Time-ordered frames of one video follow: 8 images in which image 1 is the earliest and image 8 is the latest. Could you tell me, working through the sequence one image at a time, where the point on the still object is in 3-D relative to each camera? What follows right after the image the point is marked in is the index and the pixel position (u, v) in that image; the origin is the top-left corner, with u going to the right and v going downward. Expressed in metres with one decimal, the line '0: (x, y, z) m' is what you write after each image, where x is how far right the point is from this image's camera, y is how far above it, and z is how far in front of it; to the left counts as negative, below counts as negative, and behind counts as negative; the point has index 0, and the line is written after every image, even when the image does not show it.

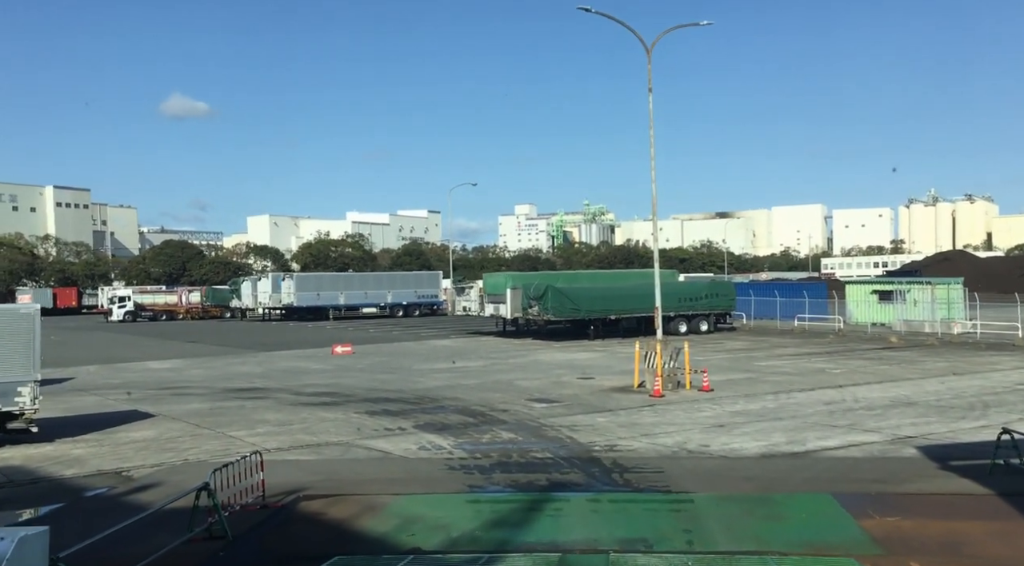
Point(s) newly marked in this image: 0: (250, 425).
0: (-5.1, -2.7, +19.8) m
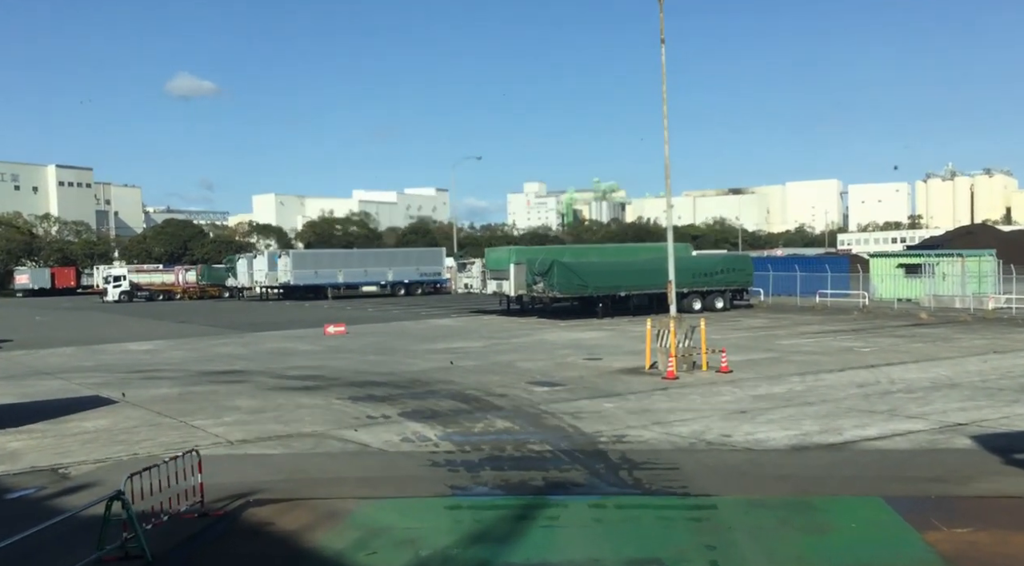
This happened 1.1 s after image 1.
0: (-5.1, -2.3, +17.8) m
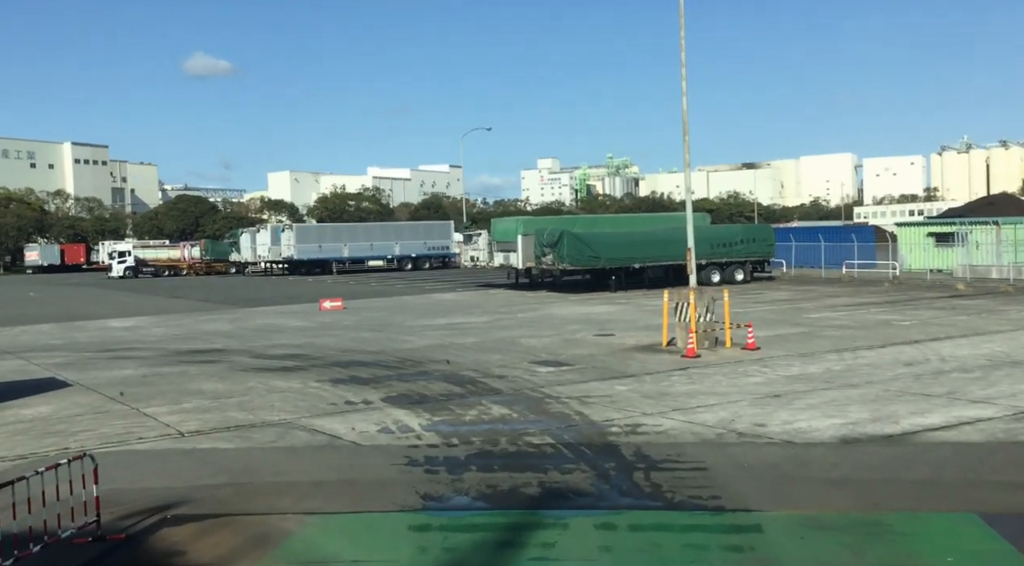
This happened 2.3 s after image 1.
0: (-5.1, -1.8, +15.7) m
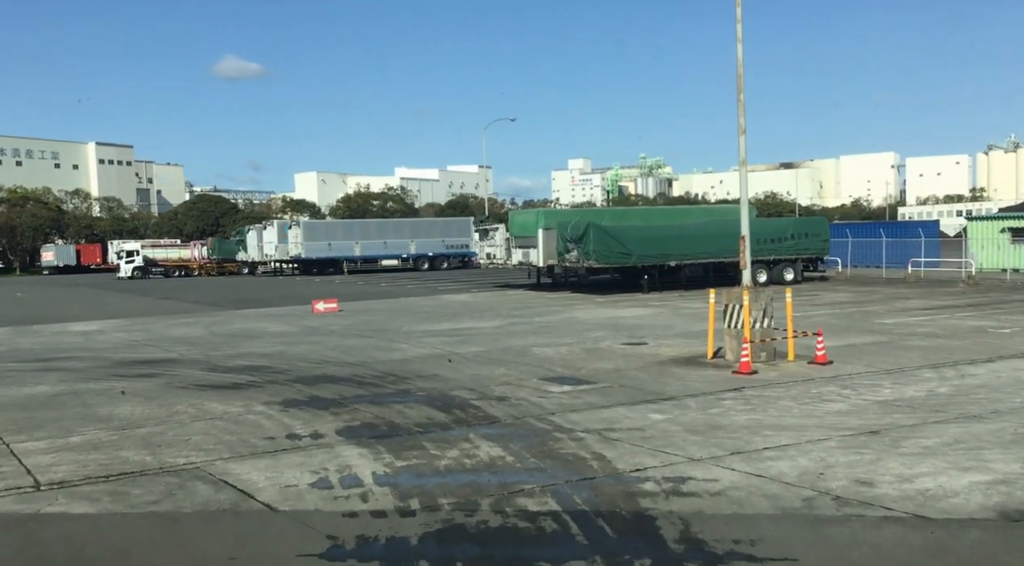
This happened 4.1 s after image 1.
0: (-5.1, -1.7, +12.0) m
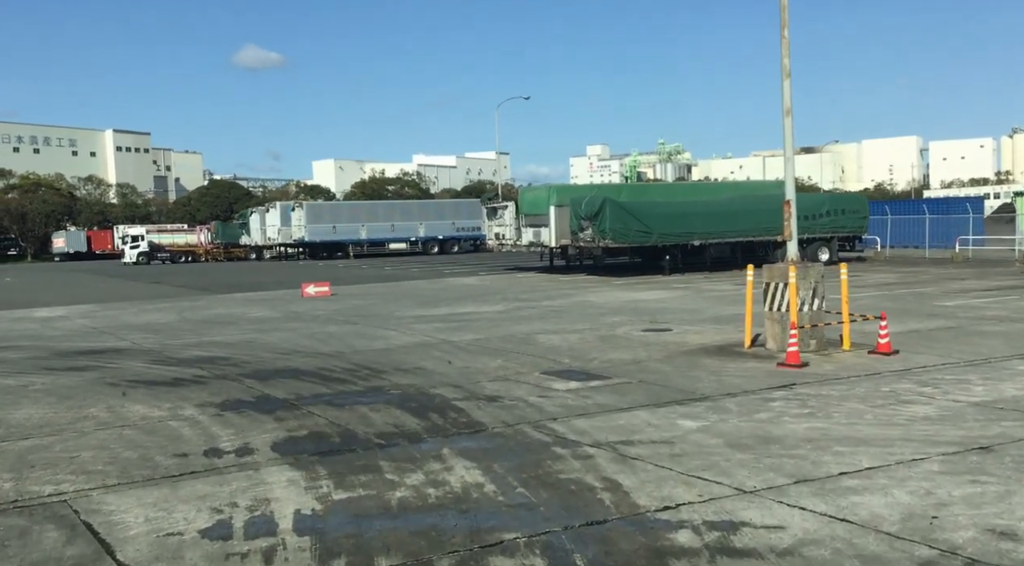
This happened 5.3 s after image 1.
0: (-5.2, -1.4, +9.4) m
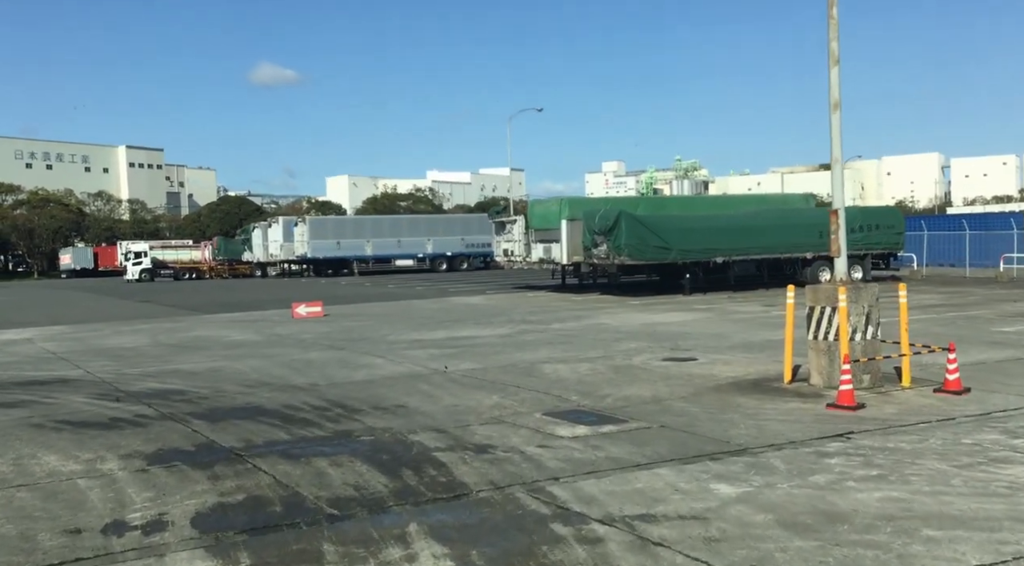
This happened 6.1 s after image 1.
0: (-5.3, -1.6, +7.5) m
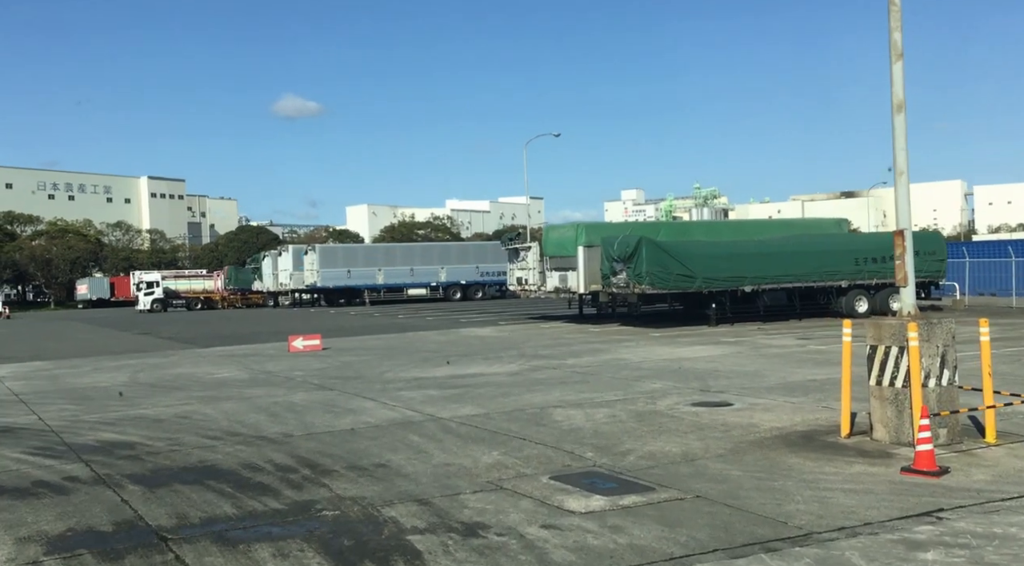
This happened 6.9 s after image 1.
0: (-5.4, -1.8, +5.8) m
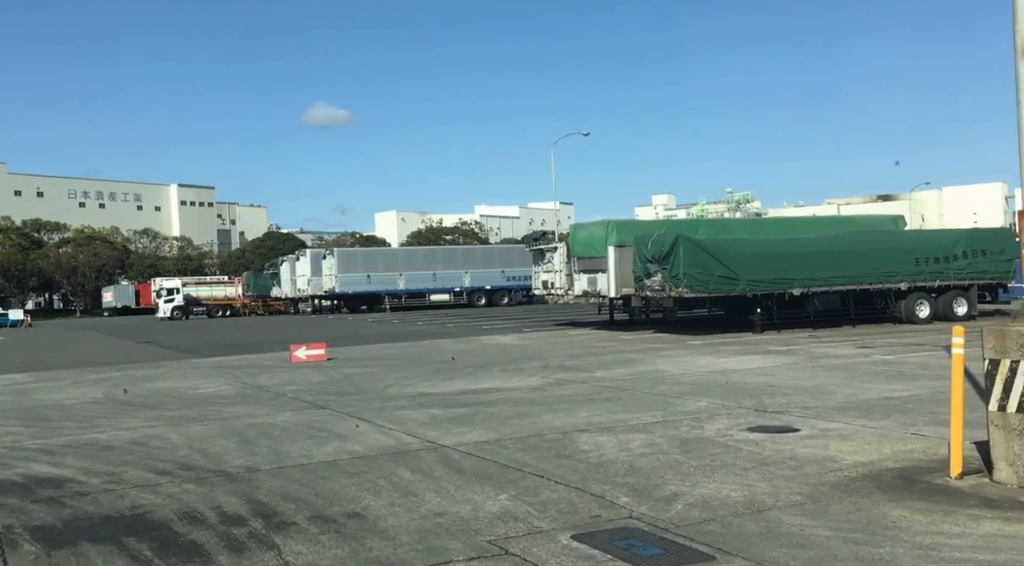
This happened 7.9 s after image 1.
0: (-5.4, -1.8, +3.8) m
